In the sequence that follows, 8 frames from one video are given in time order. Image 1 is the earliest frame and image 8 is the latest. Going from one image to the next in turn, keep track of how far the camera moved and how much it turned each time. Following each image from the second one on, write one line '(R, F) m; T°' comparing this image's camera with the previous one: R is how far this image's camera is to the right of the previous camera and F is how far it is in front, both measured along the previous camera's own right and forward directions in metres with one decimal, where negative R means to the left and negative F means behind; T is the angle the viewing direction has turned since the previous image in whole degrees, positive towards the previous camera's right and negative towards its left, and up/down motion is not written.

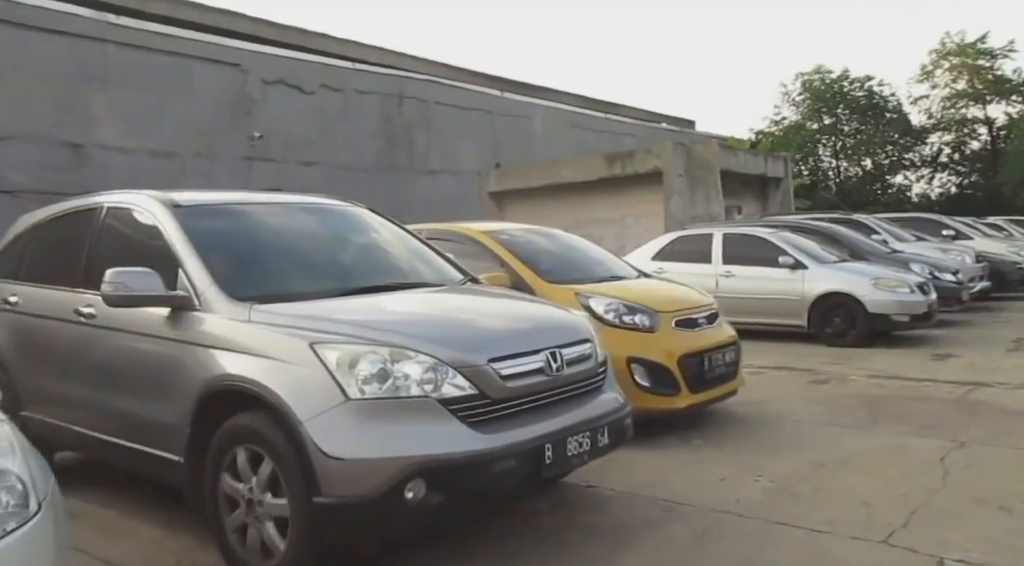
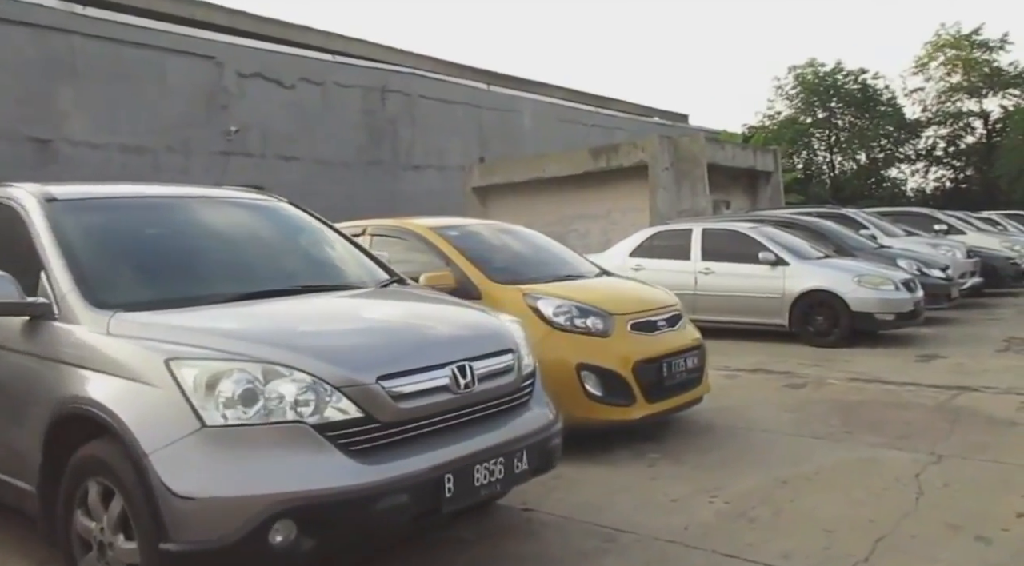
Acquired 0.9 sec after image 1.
(+0.3, +0.4) m; 0°
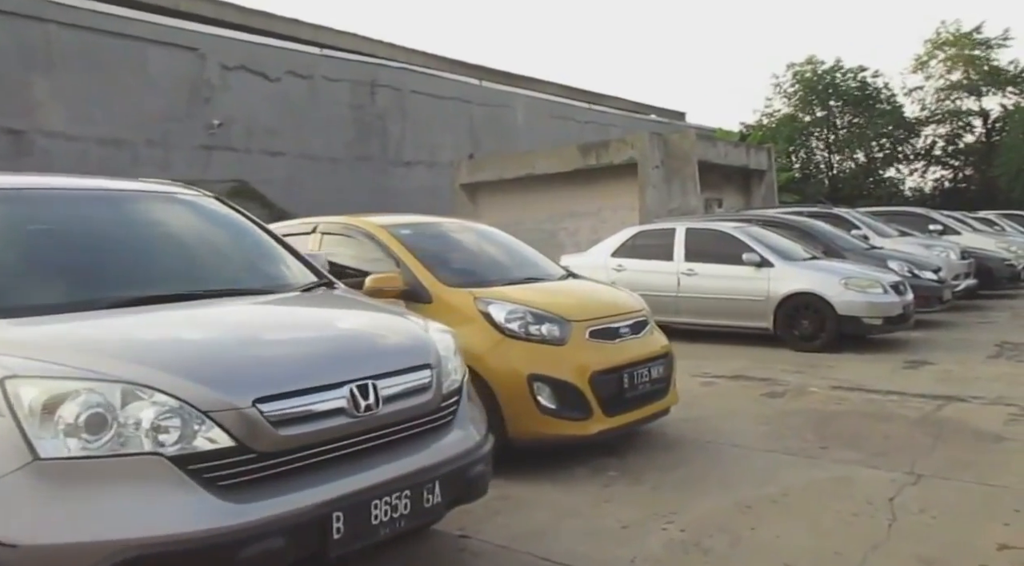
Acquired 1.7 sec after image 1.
(+0.3, +0.3) m; 0°
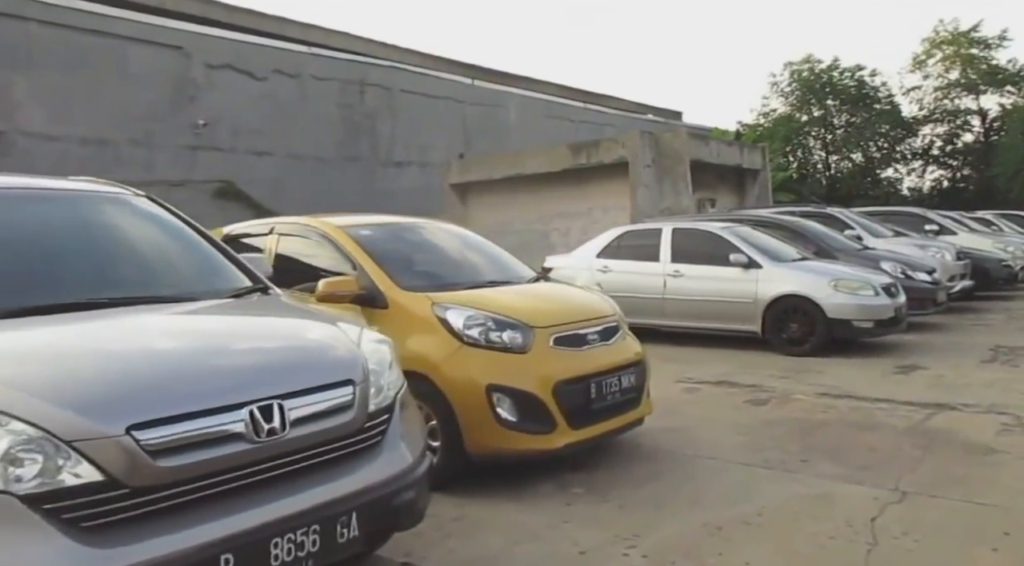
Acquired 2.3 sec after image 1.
(+0.2, +0.3) m; 0°
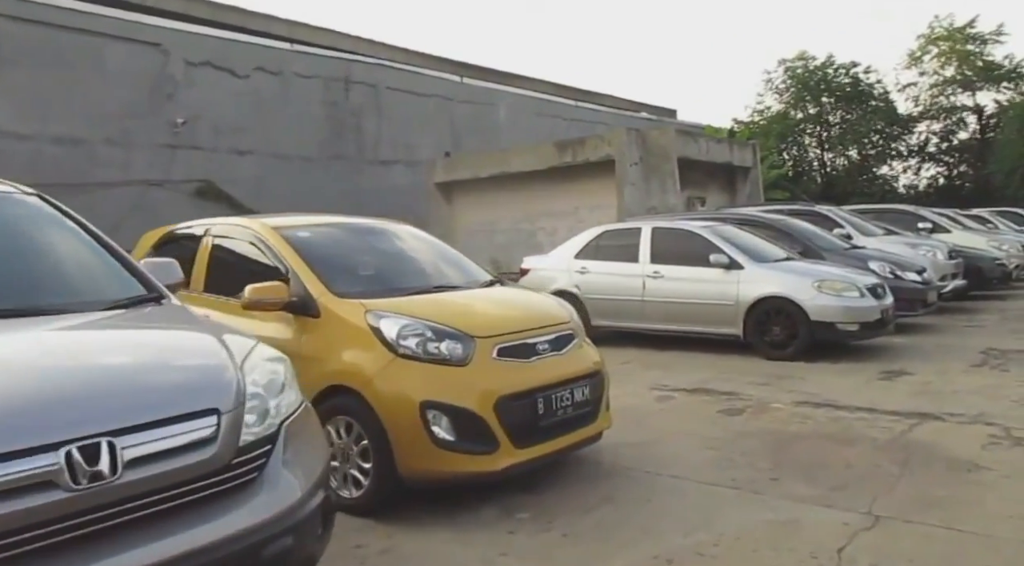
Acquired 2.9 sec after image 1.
(+0.3, +0.3) m; 0°
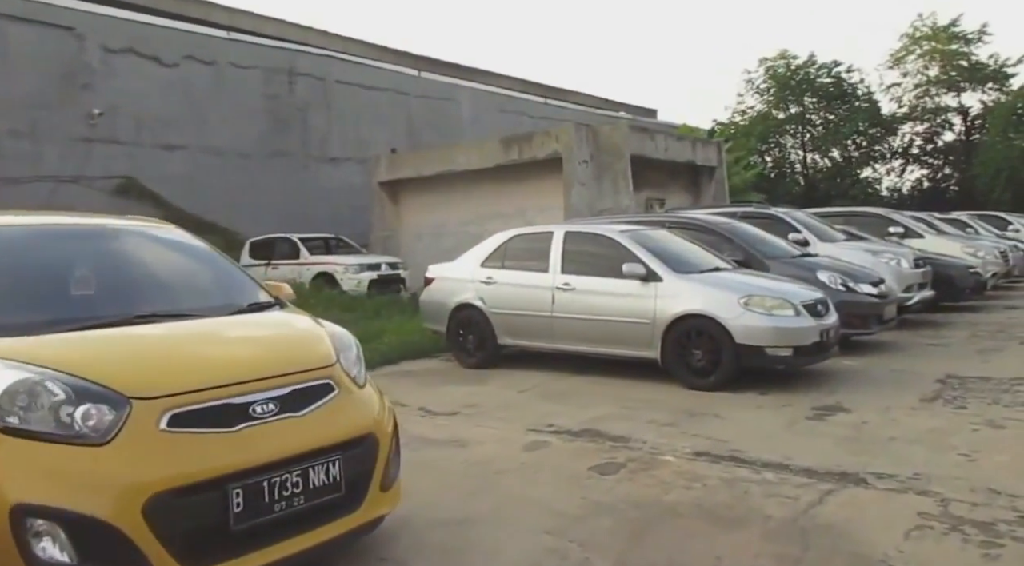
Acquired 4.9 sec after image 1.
(+1.0, +1.2) m; +1°
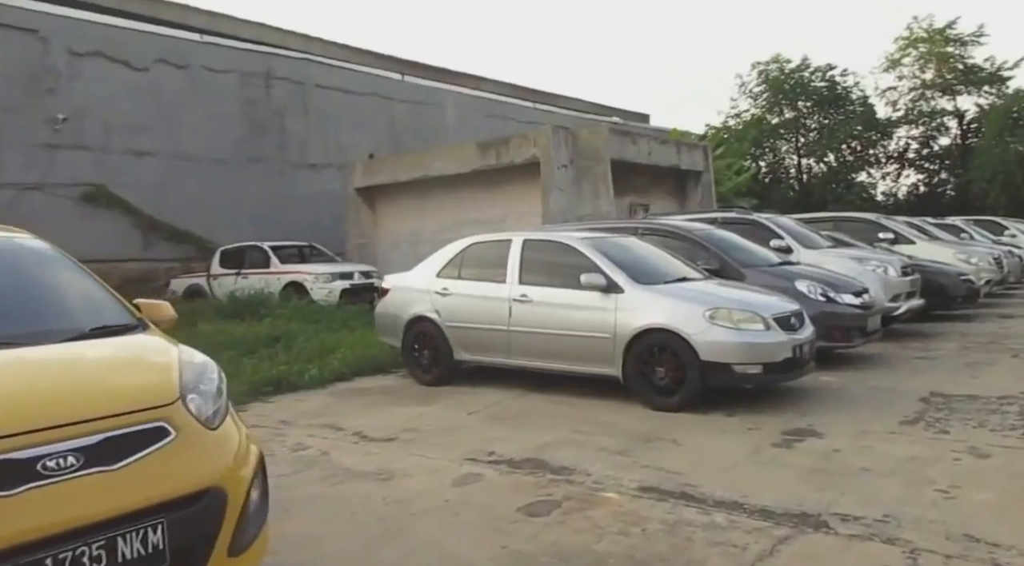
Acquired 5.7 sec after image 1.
(+0.4, +0.5) m; 0°
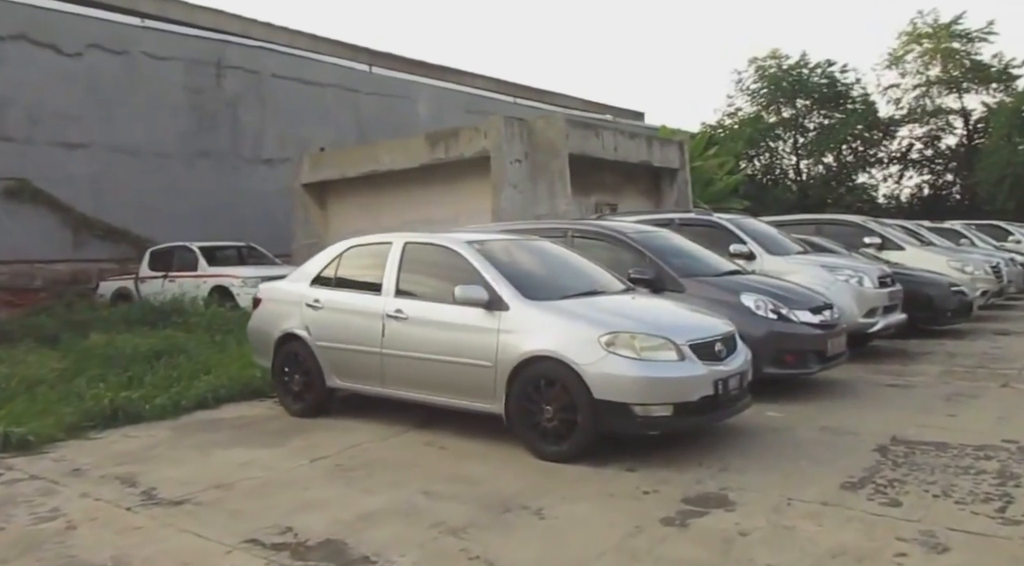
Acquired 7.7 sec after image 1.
(+1.0, +1.3) m; -1°
